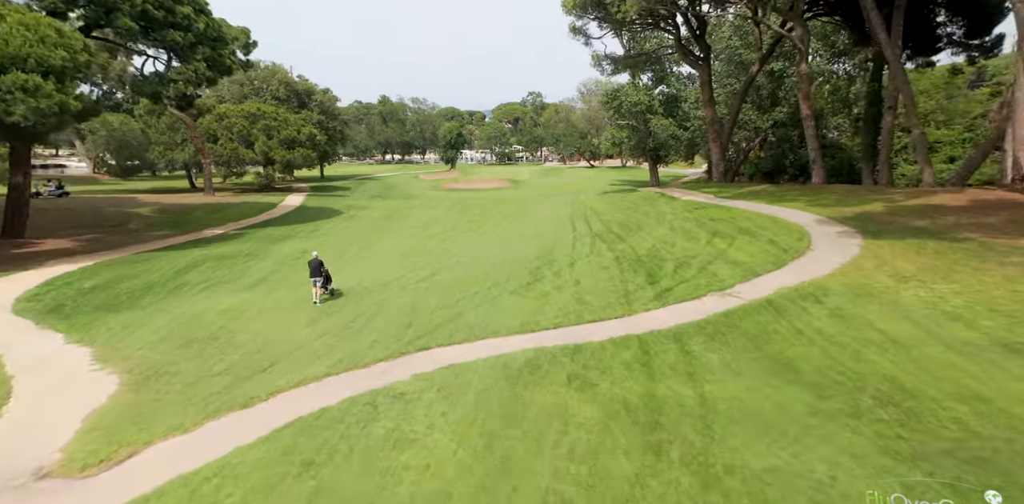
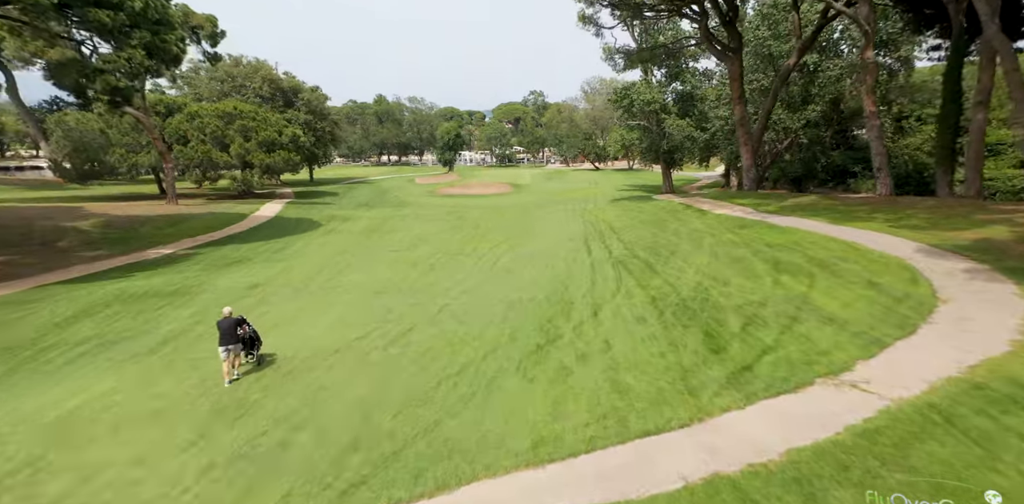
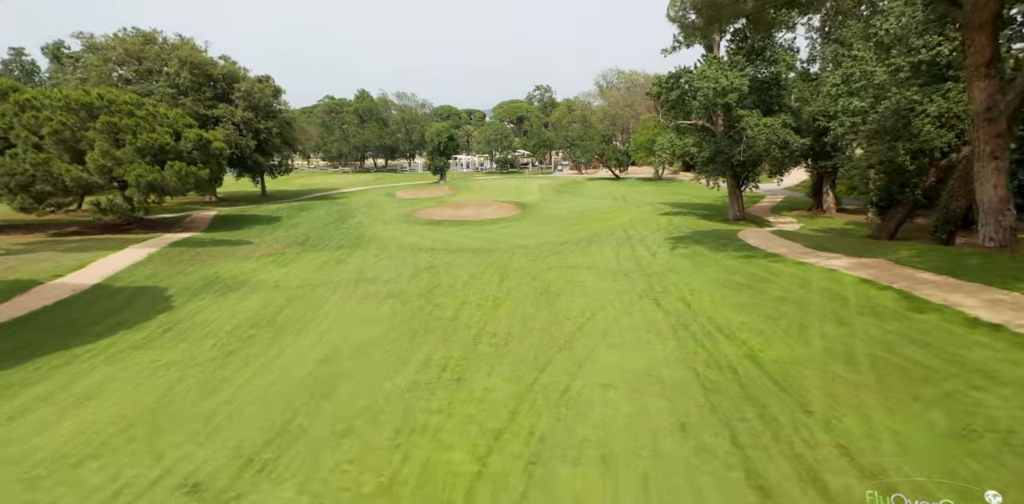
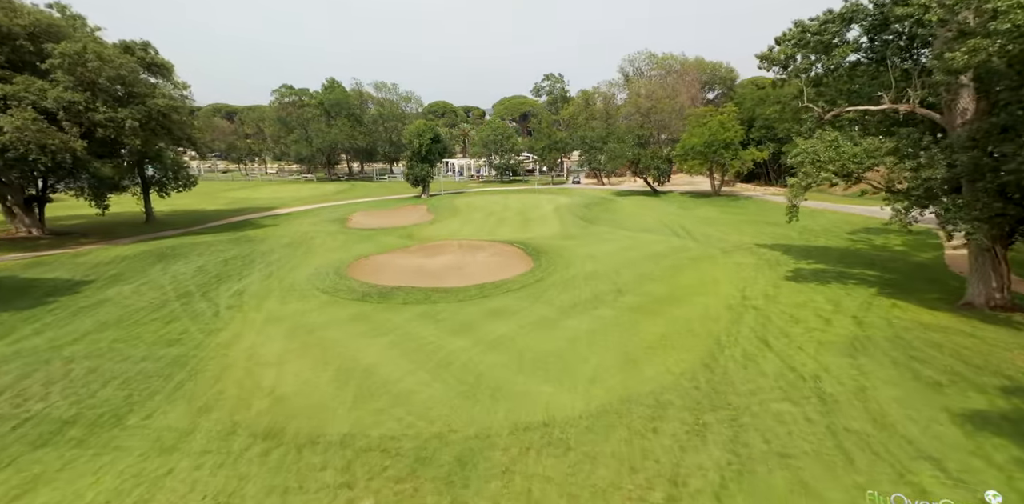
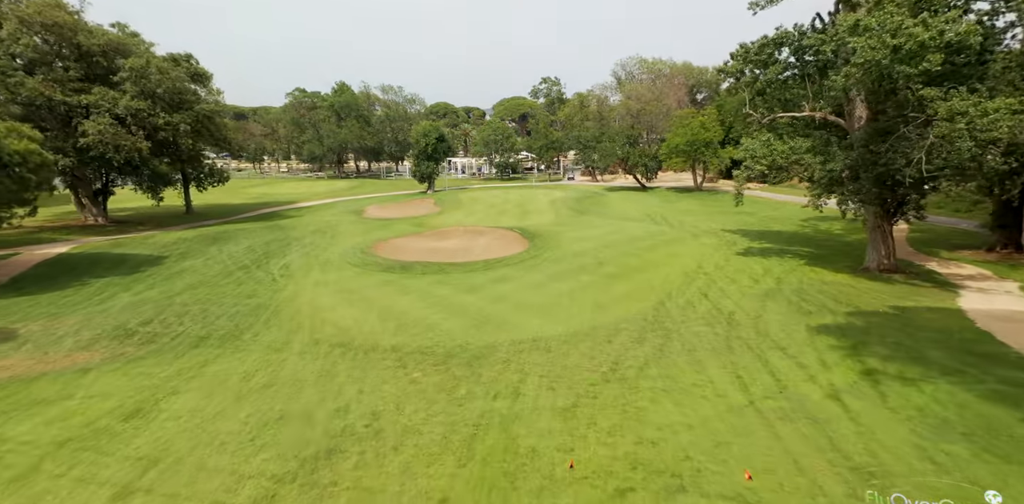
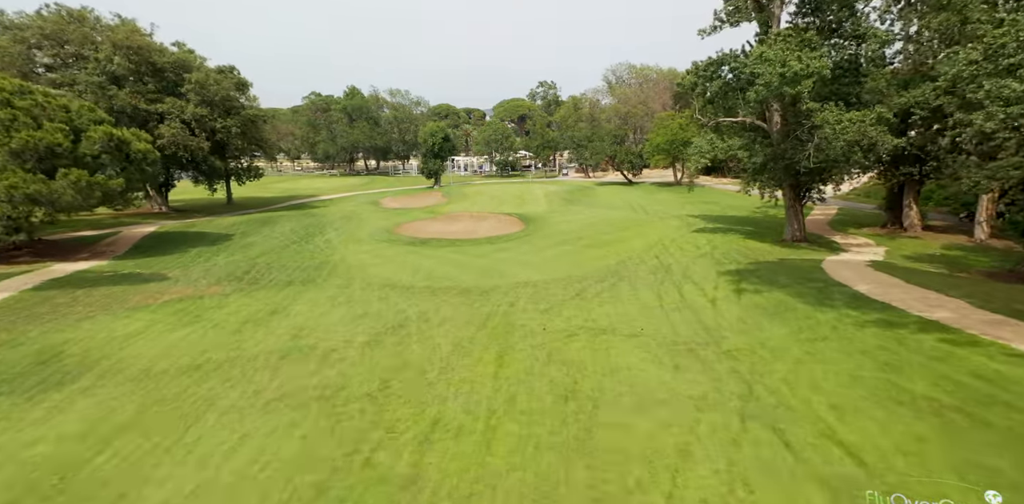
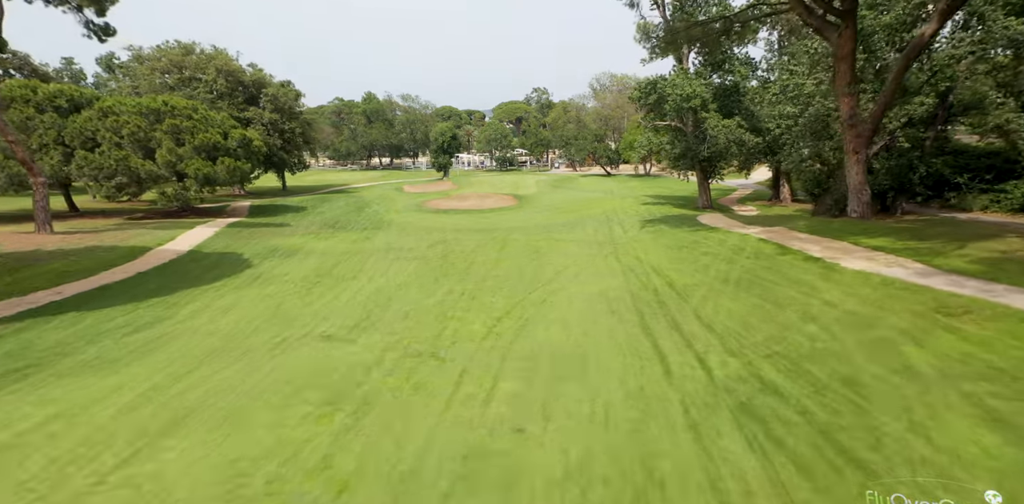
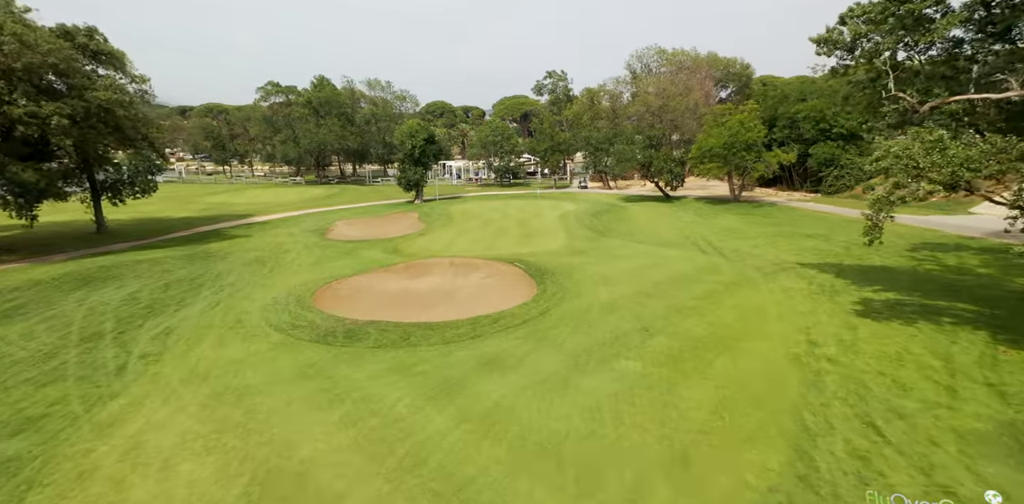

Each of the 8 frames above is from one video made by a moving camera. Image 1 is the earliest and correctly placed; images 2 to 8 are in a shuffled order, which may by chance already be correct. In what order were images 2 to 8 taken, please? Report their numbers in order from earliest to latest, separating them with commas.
2, 7, 3, 6, 5, 4, 8
